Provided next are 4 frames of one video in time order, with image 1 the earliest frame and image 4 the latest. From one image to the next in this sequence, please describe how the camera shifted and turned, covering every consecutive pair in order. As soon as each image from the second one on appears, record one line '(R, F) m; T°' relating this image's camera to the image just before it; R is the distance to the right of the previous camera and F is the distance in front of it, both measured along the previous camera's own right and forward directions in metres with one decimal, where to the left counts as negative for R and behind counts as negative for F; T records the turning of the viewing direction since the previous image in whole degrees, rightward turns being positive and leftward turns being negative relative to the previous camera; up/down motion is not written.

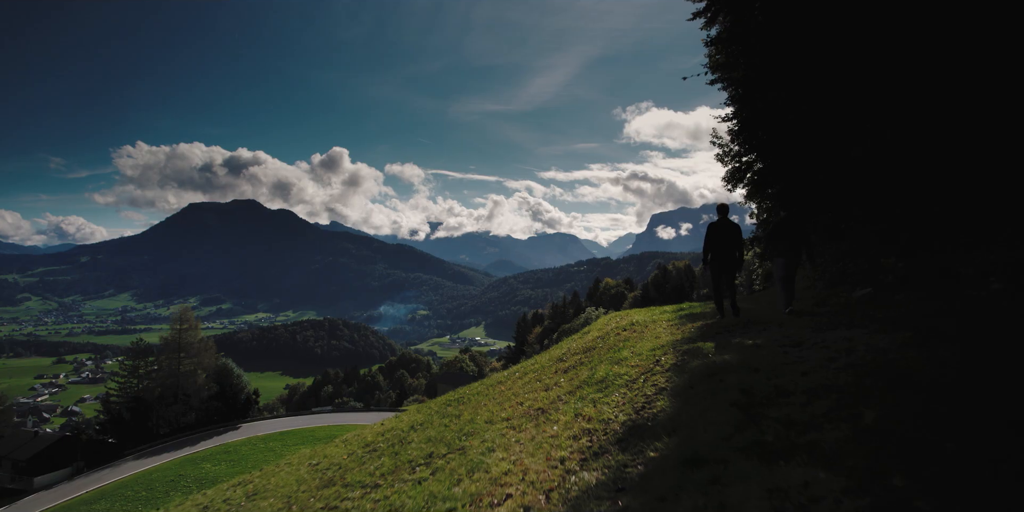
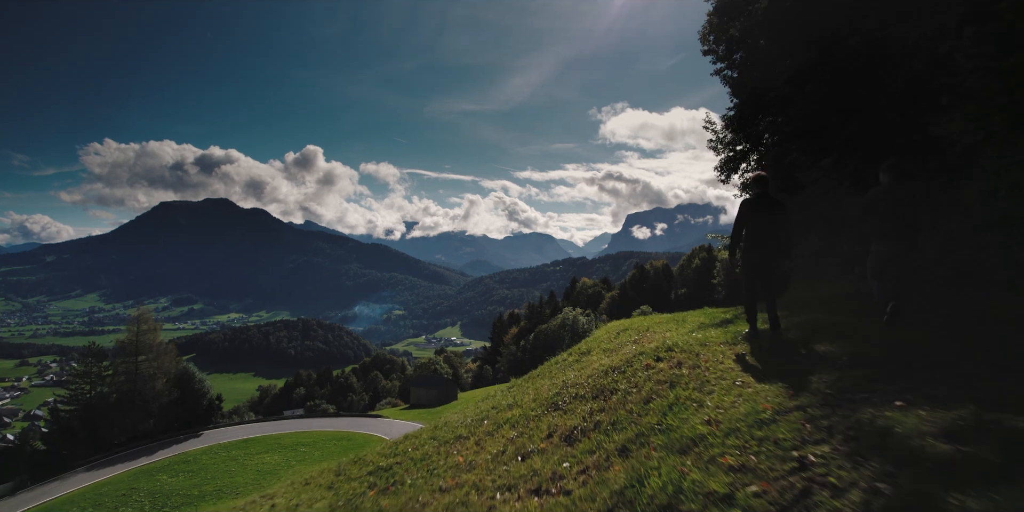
(+0.1, +3.0) m; +3°
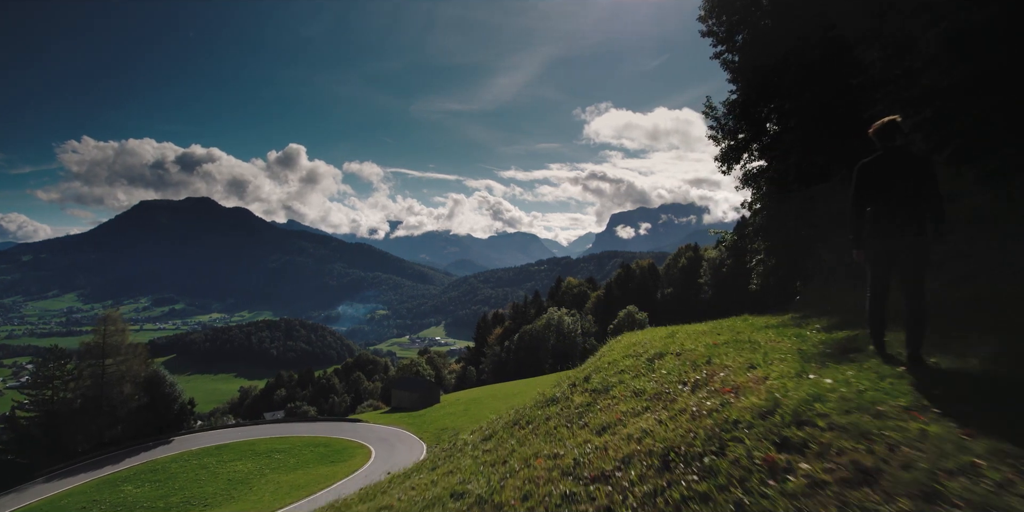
(+0.1, +2.5) m; +2°
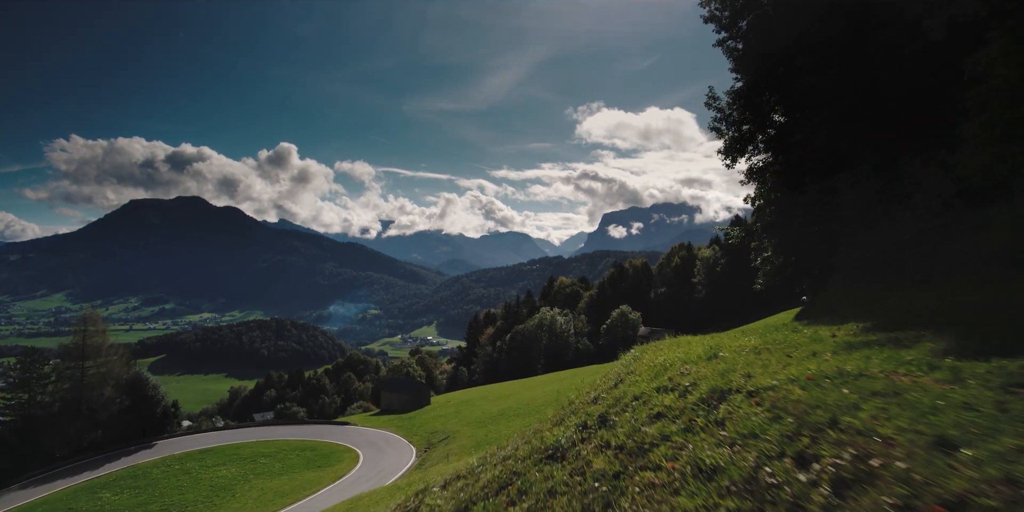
(0.0, +1.6) m; +1°
